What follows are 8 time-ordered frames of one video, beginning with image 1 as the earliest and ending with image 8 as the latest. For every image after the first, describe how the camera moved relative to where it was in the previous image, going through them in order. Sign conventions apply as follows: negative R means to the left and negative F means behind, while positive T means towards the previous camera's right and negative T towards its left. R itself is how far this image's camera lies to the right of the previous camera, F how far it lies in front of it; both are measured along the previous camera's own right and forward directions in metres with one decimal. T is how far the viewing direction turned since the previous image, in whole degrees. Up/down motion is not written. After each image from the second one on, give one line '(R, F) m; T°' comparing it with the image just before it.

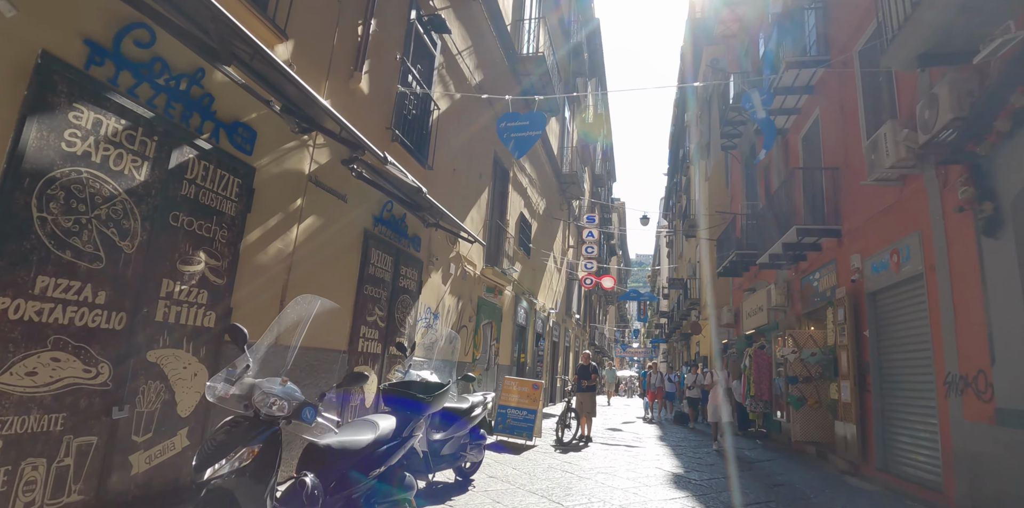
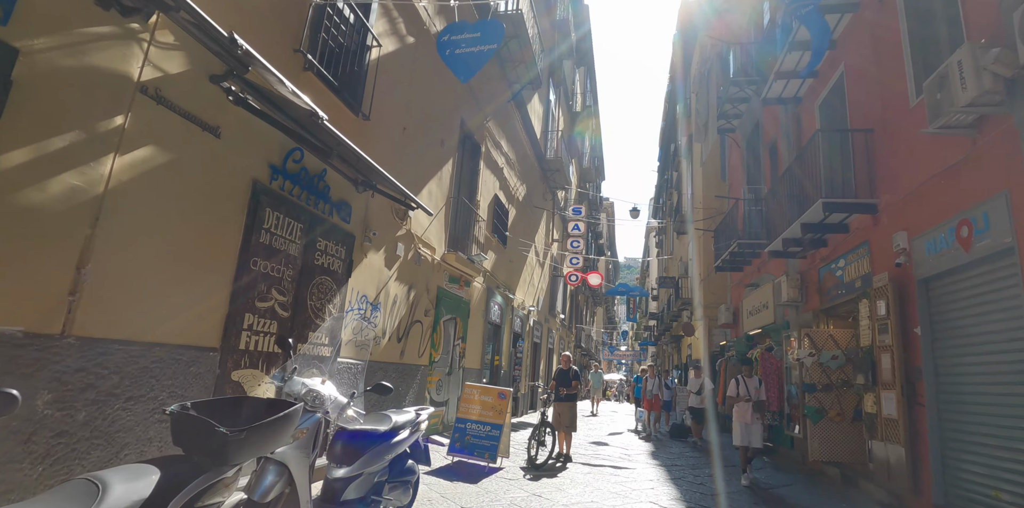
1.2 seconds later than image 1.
(+0.4, +1.7) m; +1°
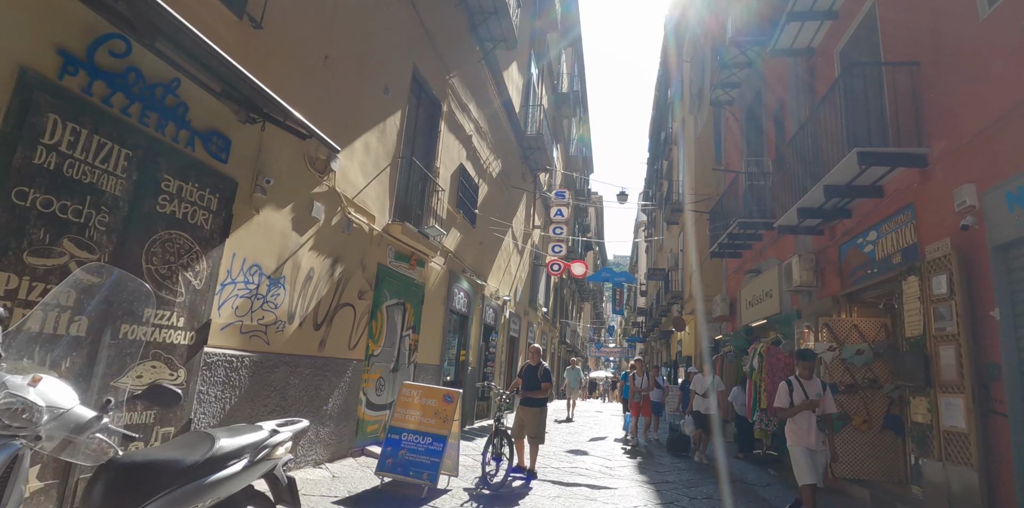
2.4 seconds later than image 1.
(+0.4, +1.6) m; +1°
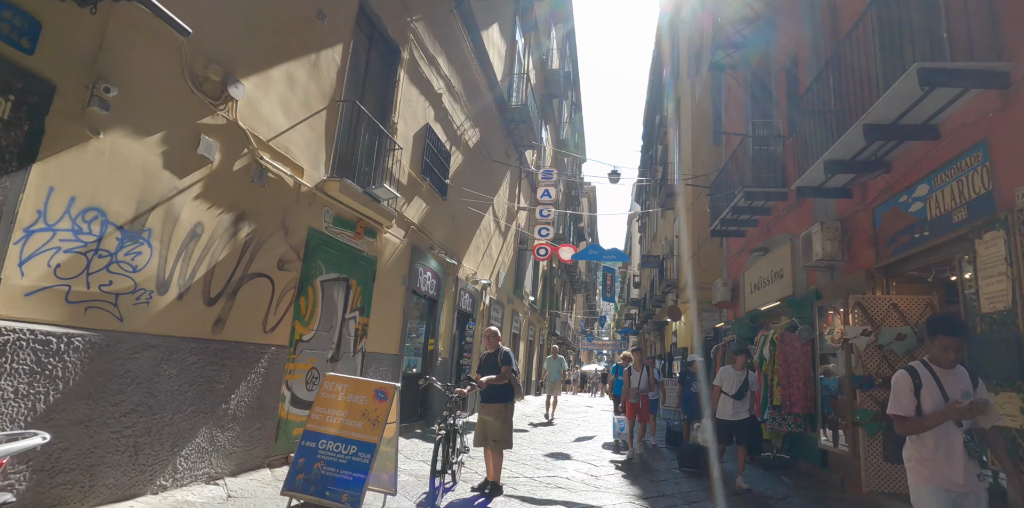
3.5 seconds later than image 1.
(+0.3, +1.3) m; +1°
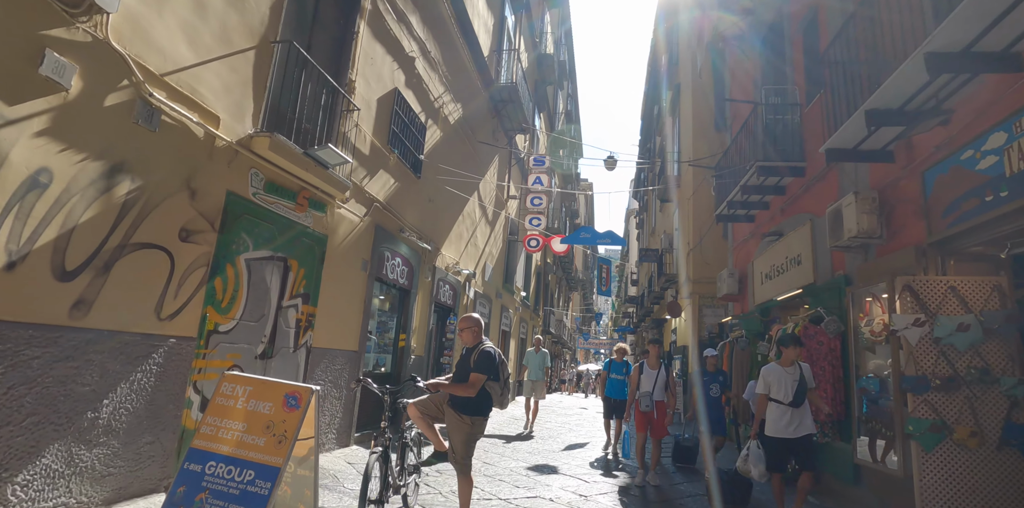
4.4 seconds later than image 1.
(+0.3, +1.1) m; 0°
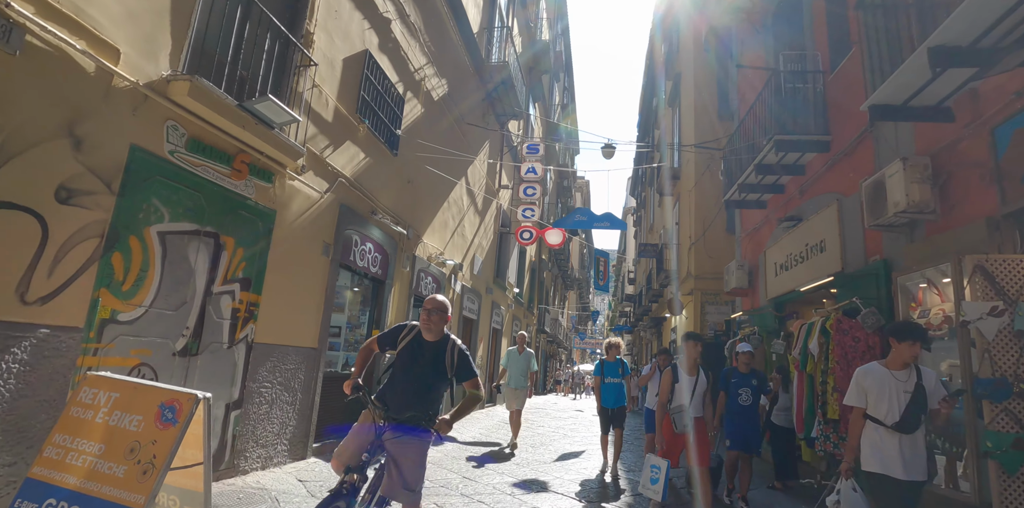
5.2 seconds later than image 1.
(+0.1, +0.9) m; 0°
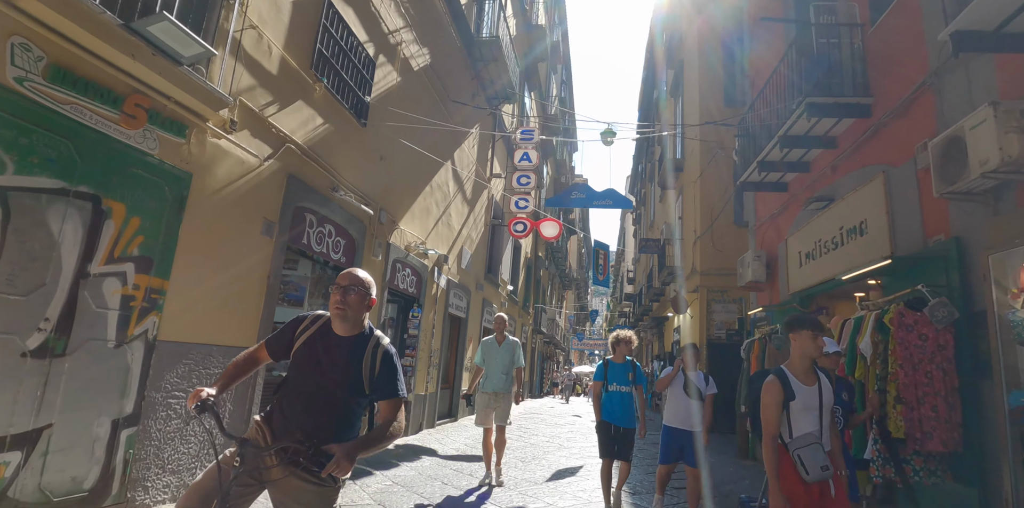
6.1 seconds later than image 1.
(+0.1, +1.1) m; 0°
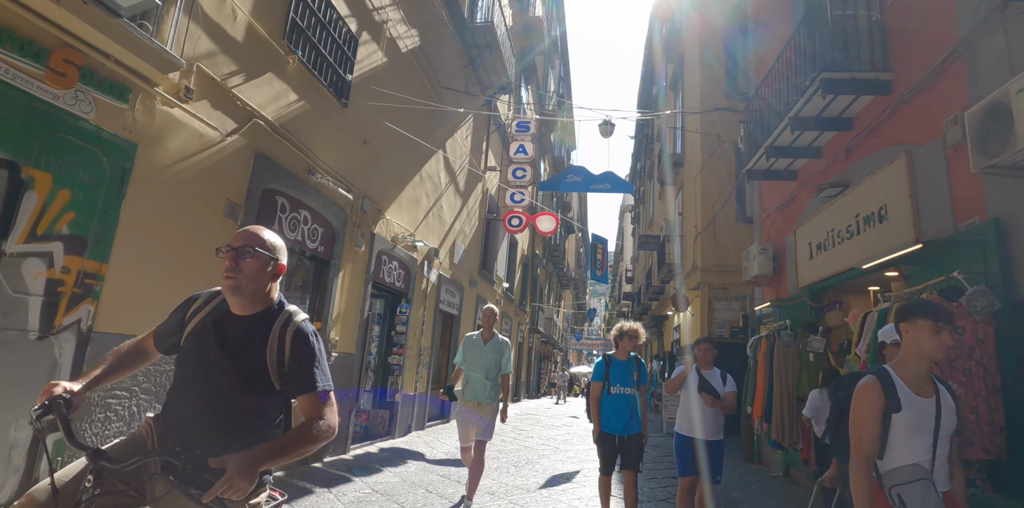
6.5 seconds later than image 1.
(+0.1, +0.5) m; 0°
